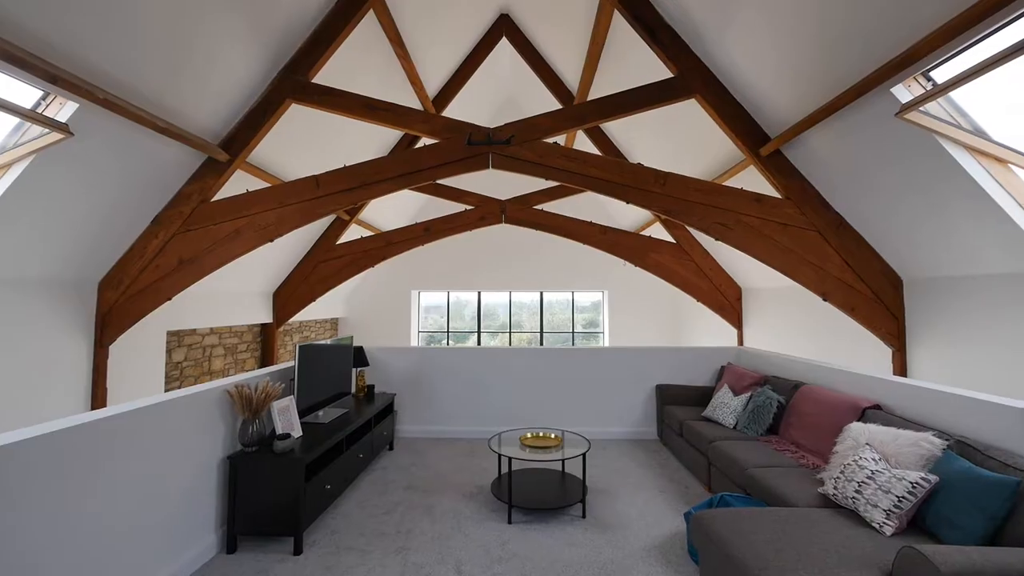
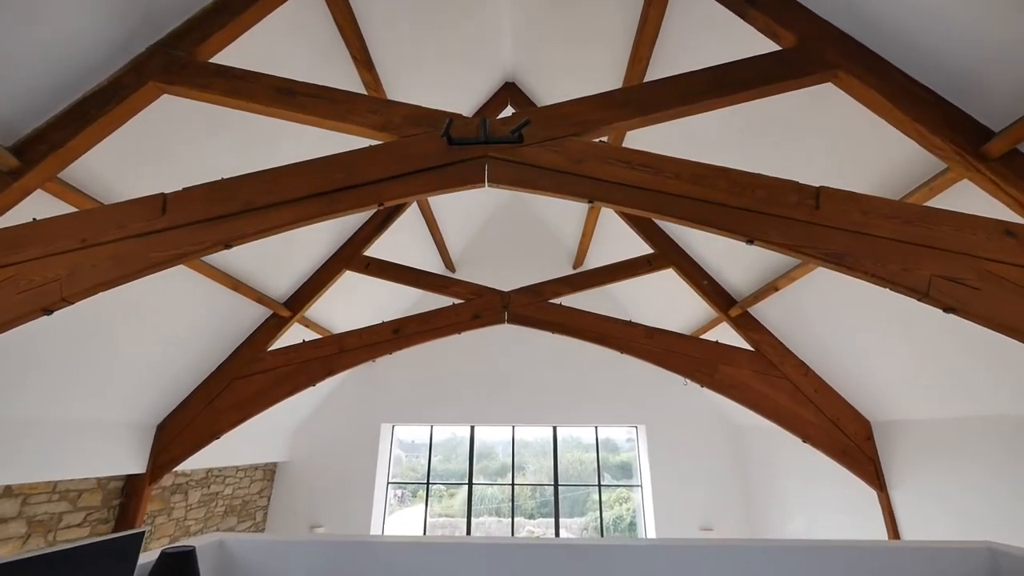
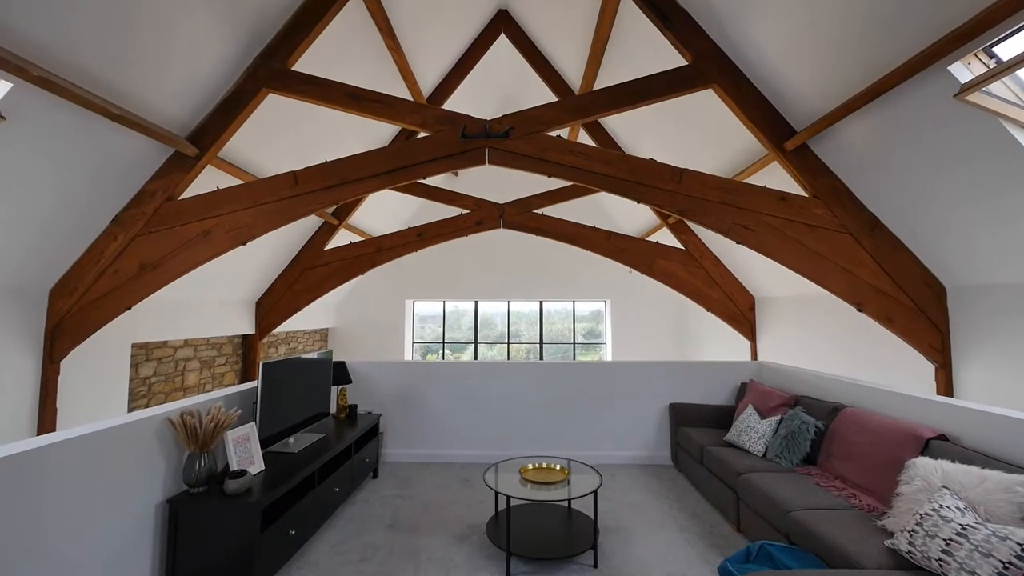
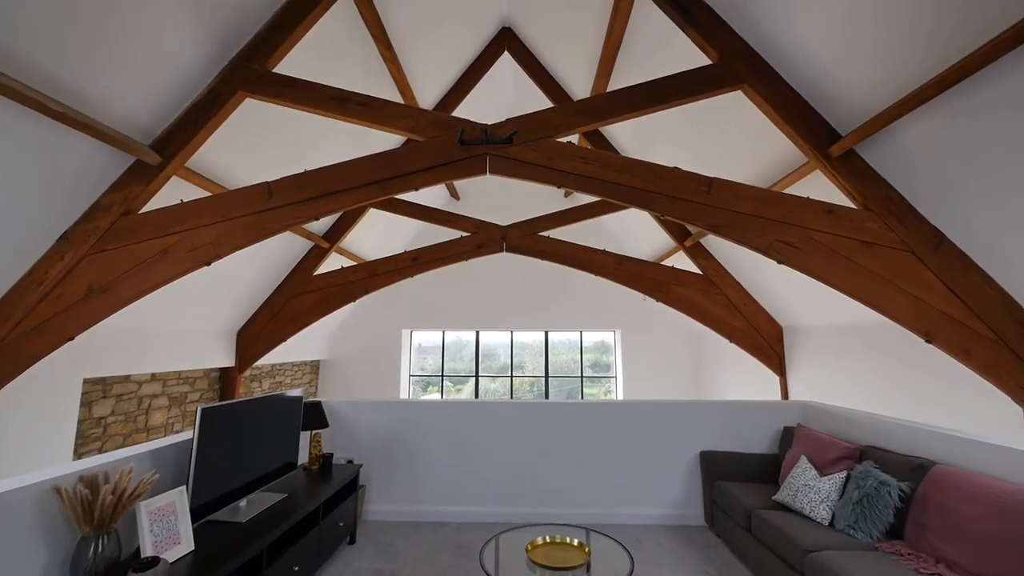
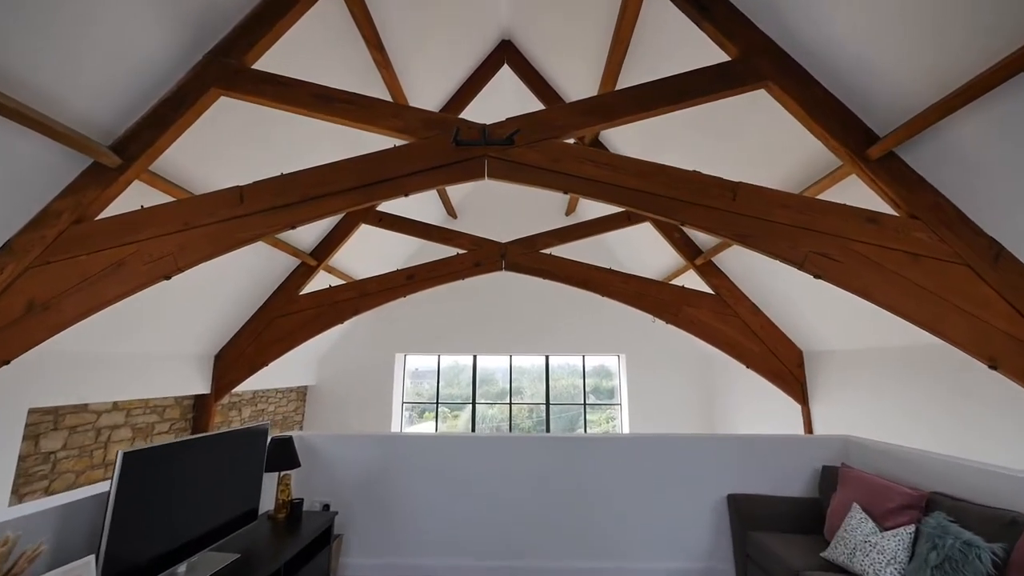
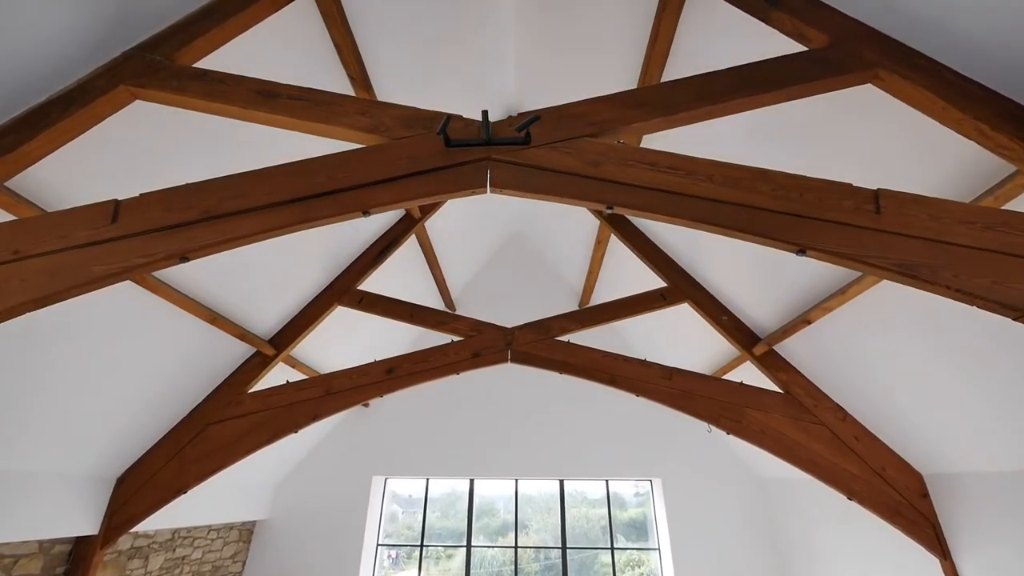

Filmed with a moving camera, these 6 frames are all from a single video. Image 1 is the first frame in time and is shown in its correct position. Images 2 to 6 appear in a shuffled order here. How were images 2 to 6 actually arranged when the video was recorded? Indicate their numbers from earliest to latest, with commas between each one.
3, 4, 5, 2, 6
